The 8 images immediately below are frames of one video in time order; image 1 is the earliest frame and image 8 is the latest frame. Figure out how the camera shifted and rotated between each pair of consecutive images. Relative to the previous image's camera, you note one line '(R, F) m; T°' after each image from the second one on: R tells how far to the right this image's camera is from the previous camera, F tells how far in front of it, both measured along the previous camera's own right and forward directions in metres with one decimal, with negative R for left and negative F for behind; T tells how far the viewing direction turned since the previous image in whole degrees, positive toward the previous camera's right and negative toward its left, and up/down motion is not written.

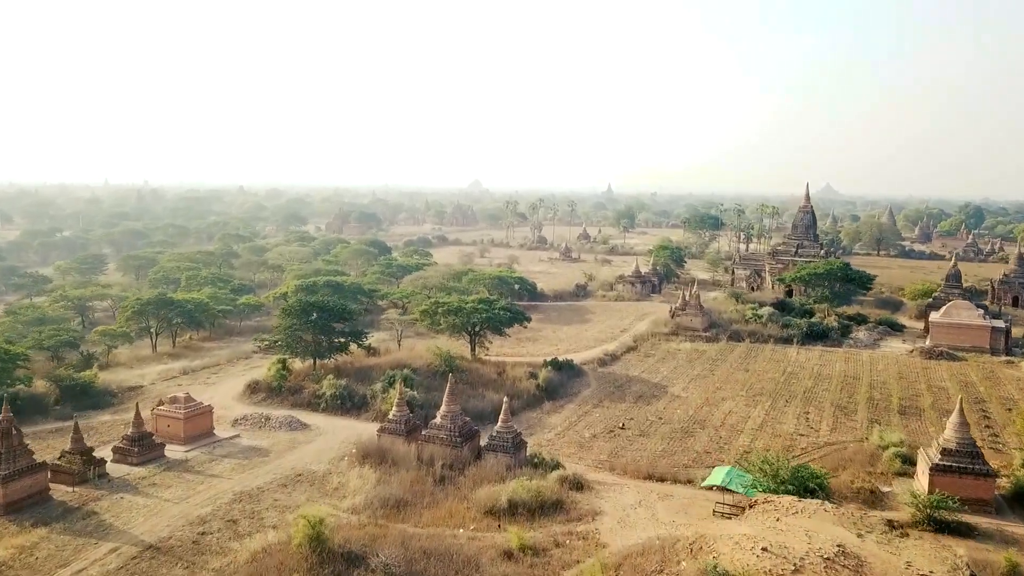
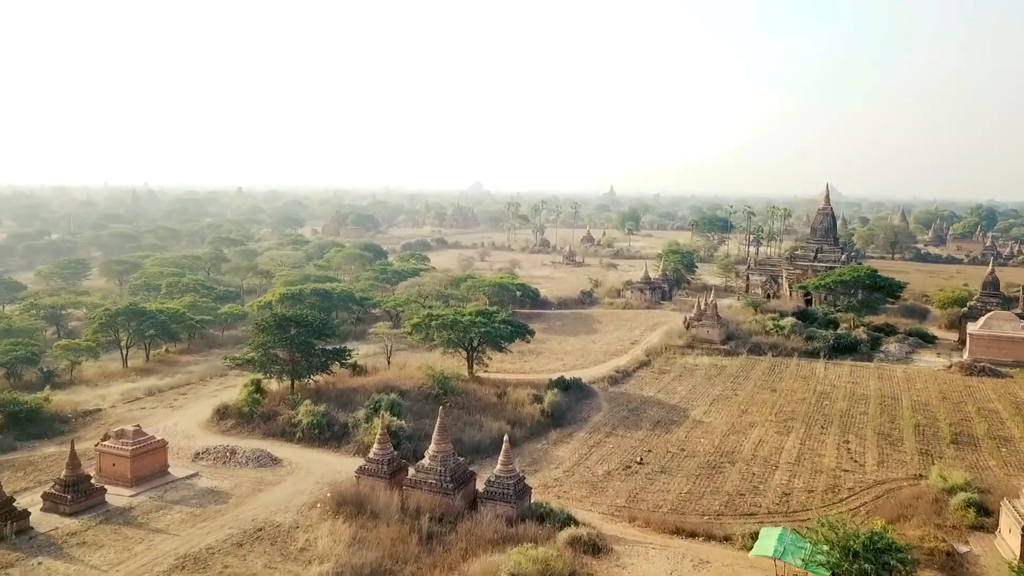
(0.0, +3.3) m; 0°
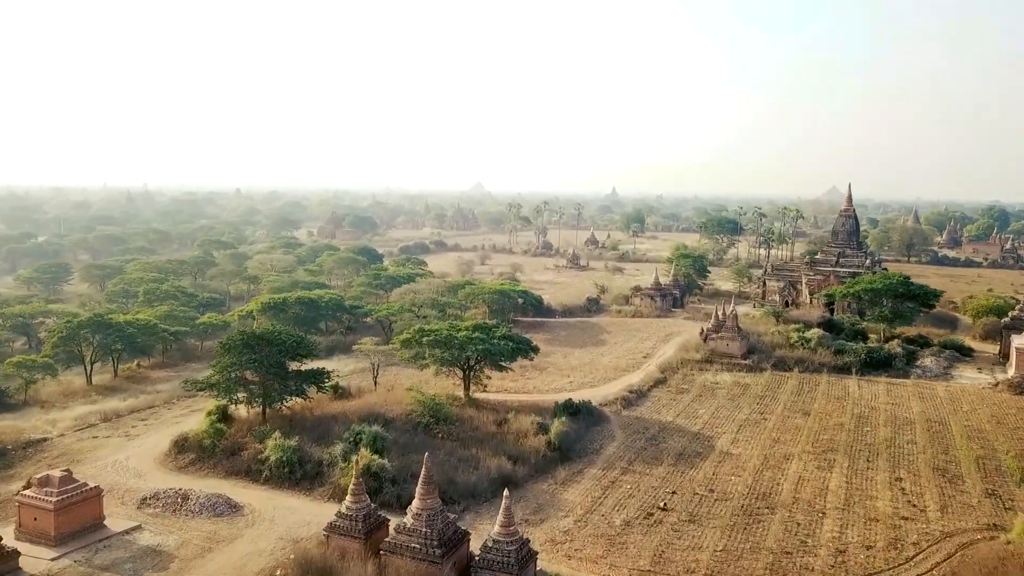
(0.0, +3.3) m; 0°
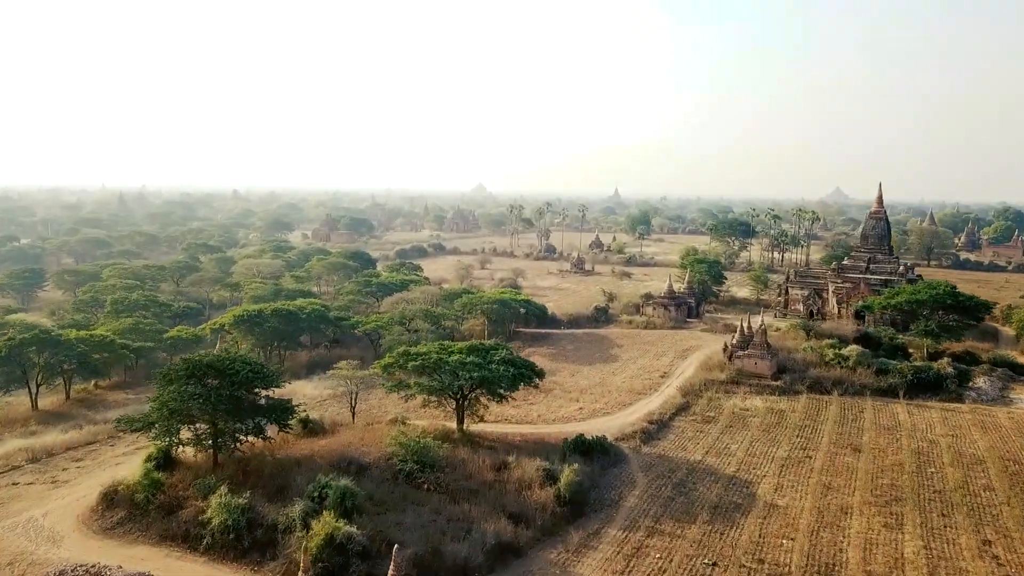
(0.0, +4.0) m; 0°
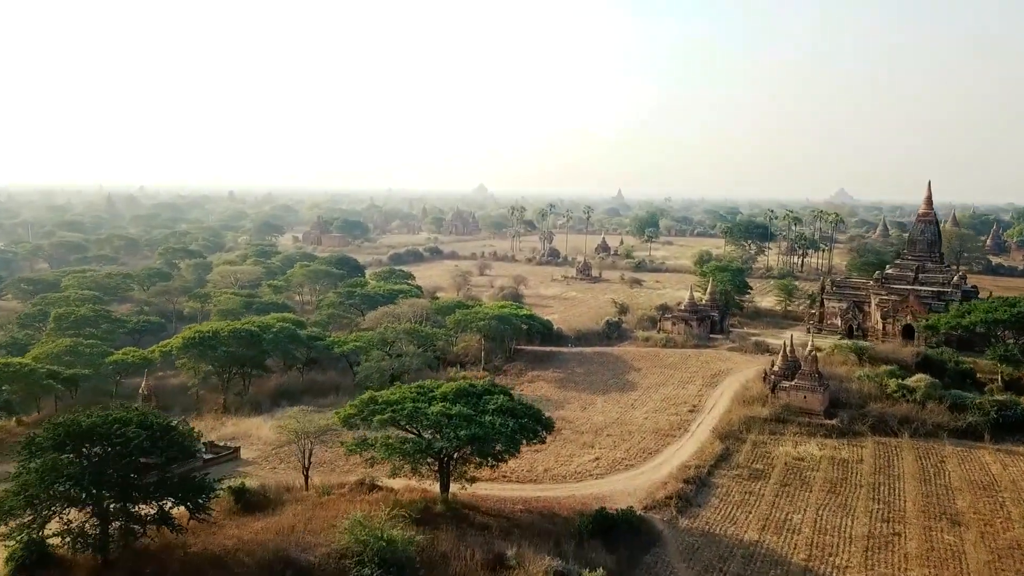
(+0.1, +5.4) m; 0°
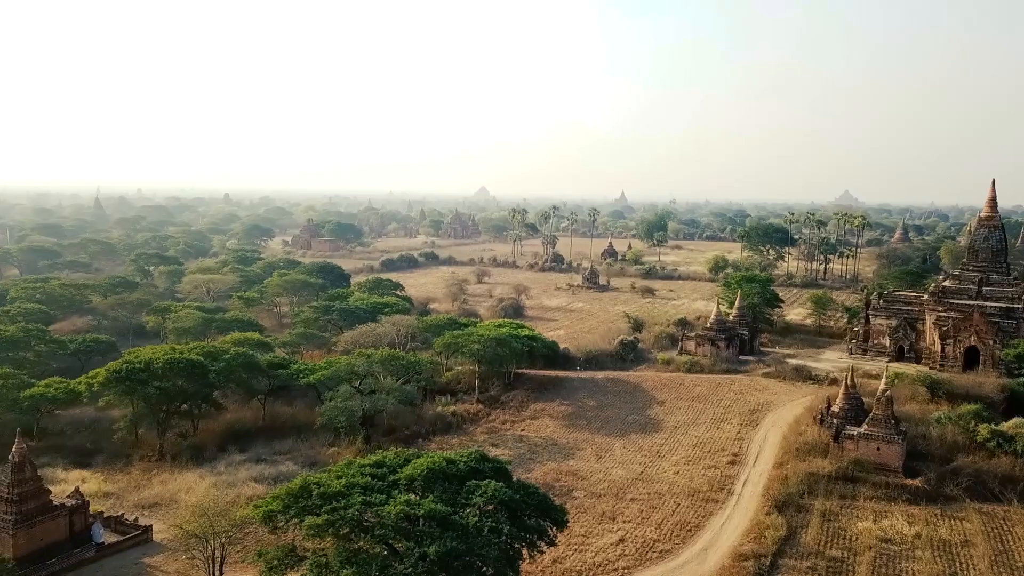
(+0.1, +5.5) m; 0°
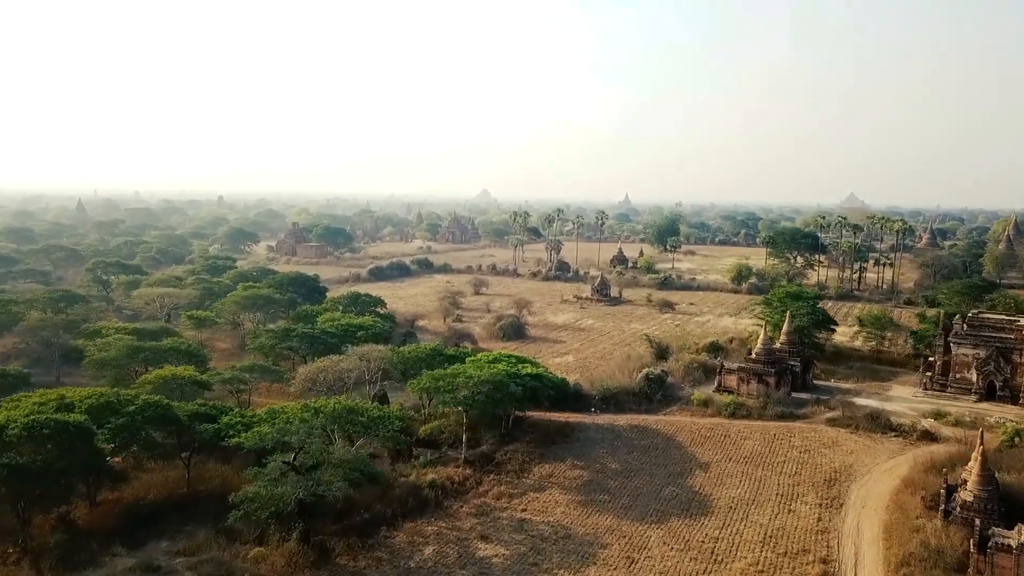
(+0.2, +7.0) m; 0°
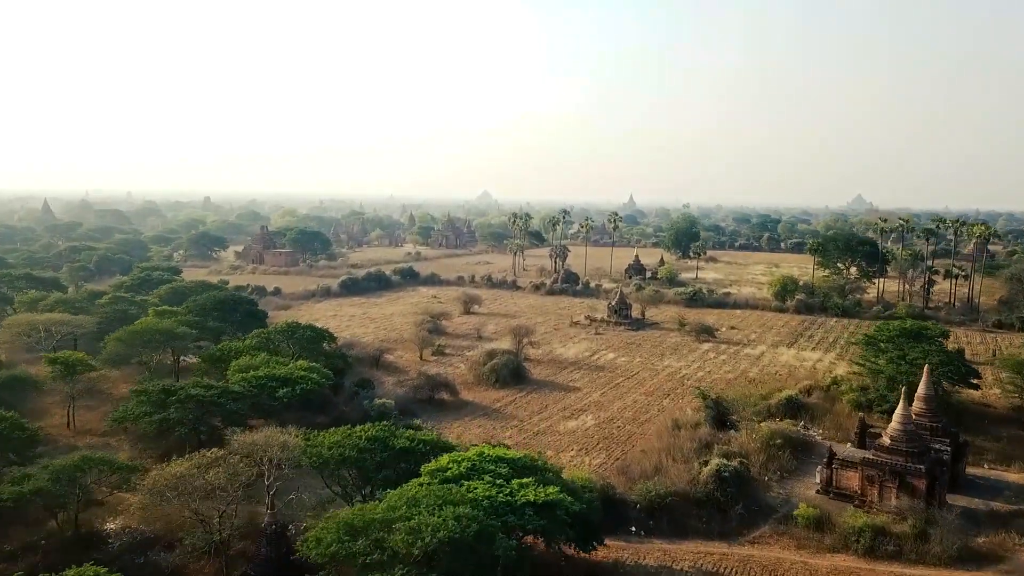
(+0.3, +11.0) m; 0°
